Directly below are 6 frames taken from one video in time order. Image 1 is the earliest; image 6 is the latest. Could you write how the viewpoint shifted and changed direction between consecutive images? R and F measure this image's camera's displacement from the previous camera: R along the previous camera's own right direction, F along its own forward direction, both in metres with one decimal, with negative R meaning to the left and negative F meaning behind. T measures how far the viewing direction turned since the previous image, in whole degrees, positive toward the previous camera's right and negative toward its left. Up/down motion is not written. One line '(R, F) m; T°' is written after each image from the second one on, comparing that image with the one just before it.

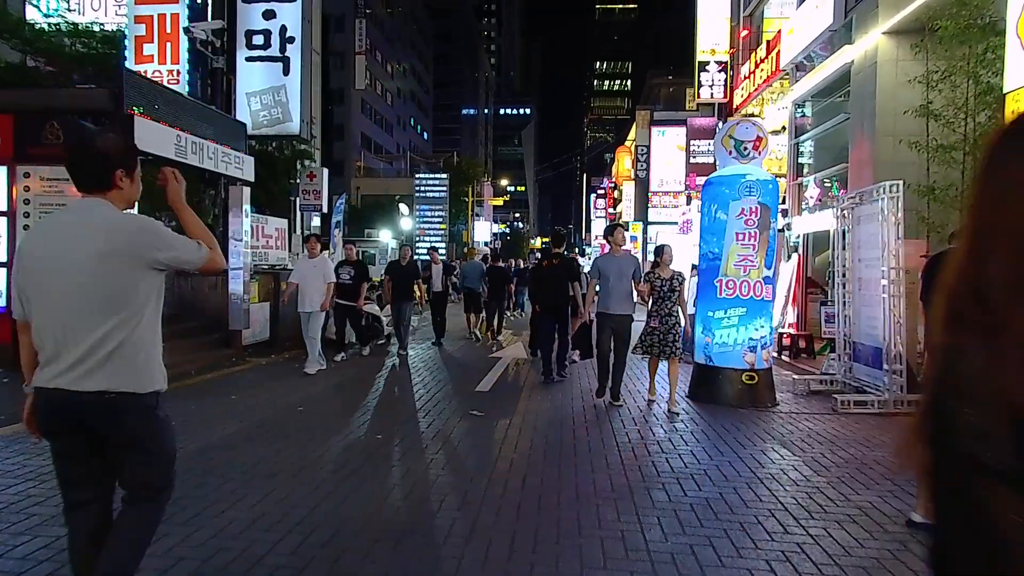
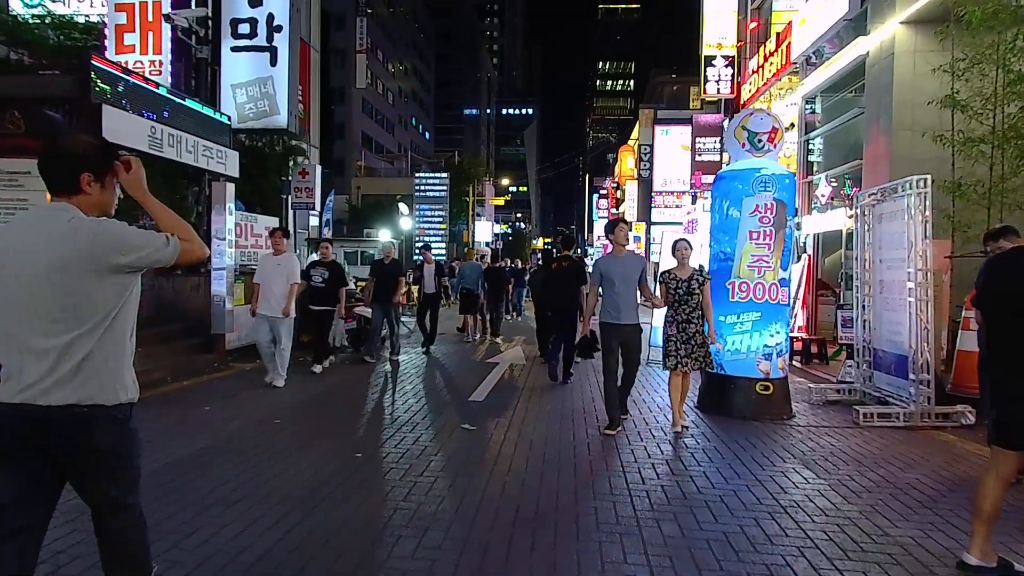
(+0.1, +0.6) m; 0°
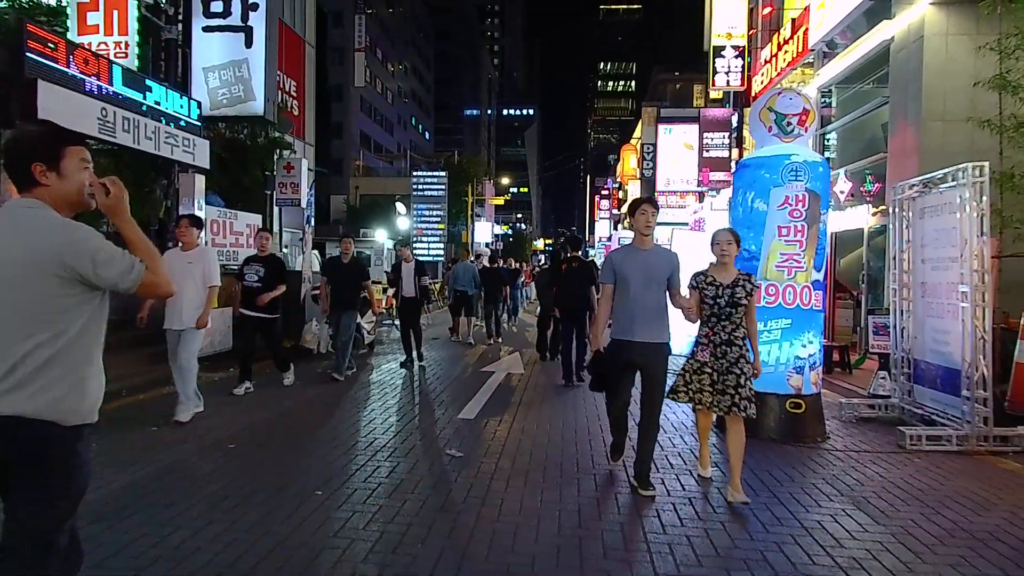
(+0.1, +1.0) m; 0°
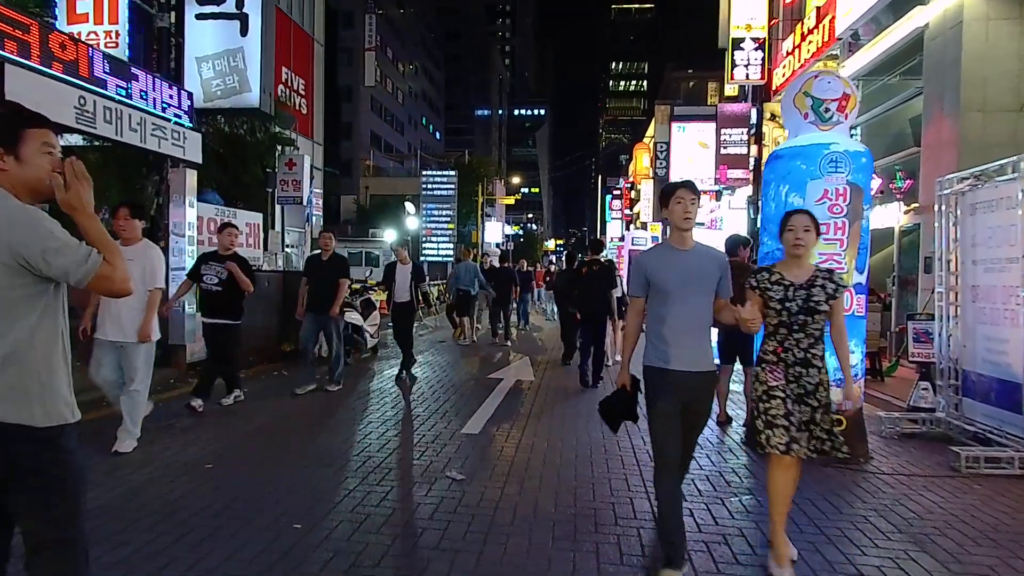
(0.0, +0.6) m; -1°
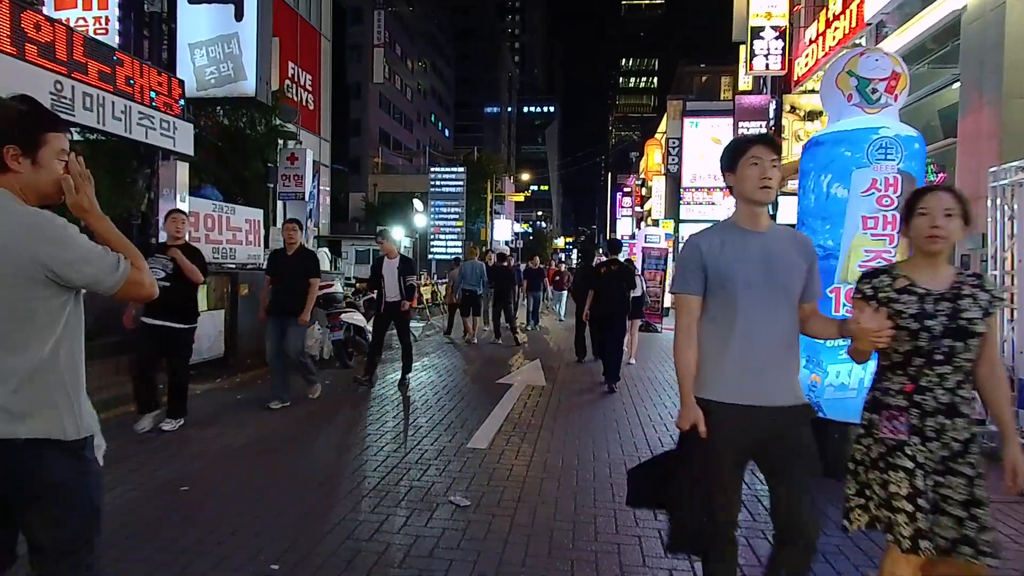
(0.0, +0.6) m; -1°
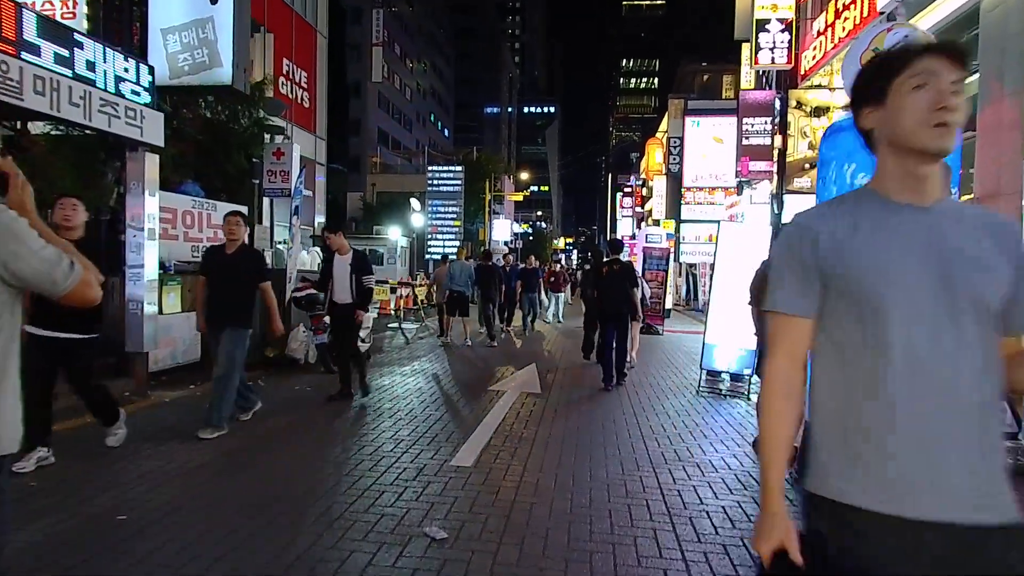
(+0.1, +0.6) m; 0°
